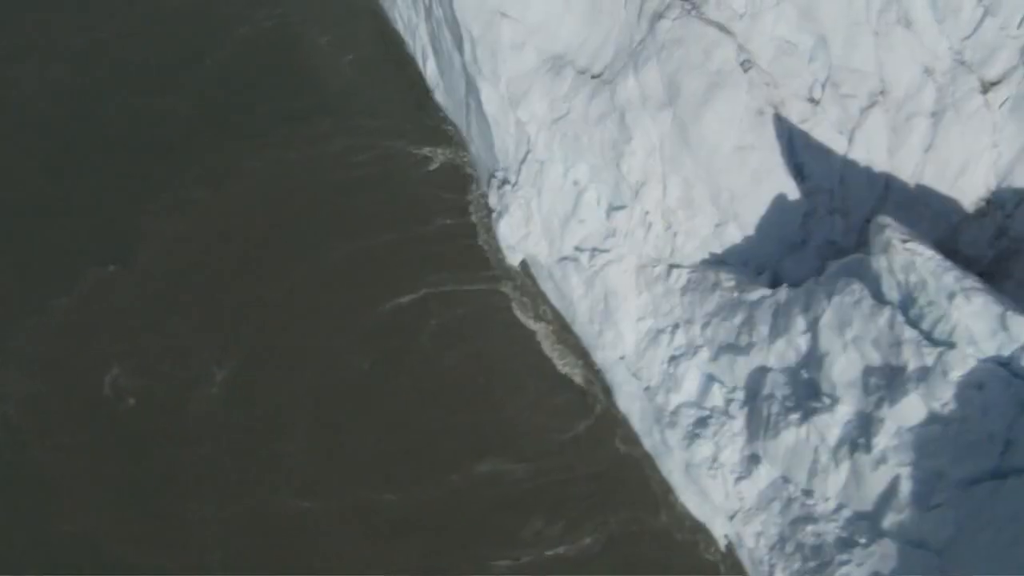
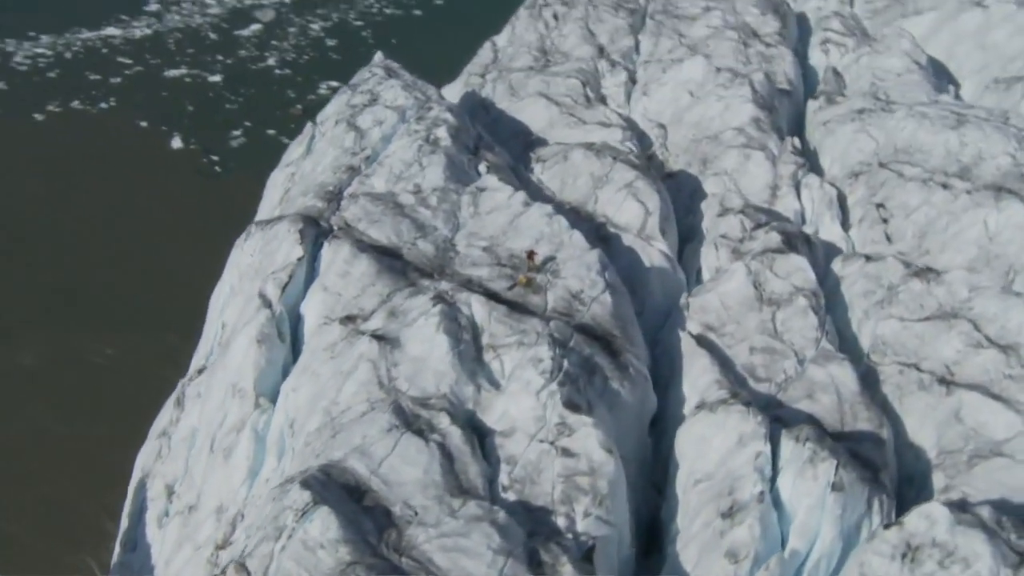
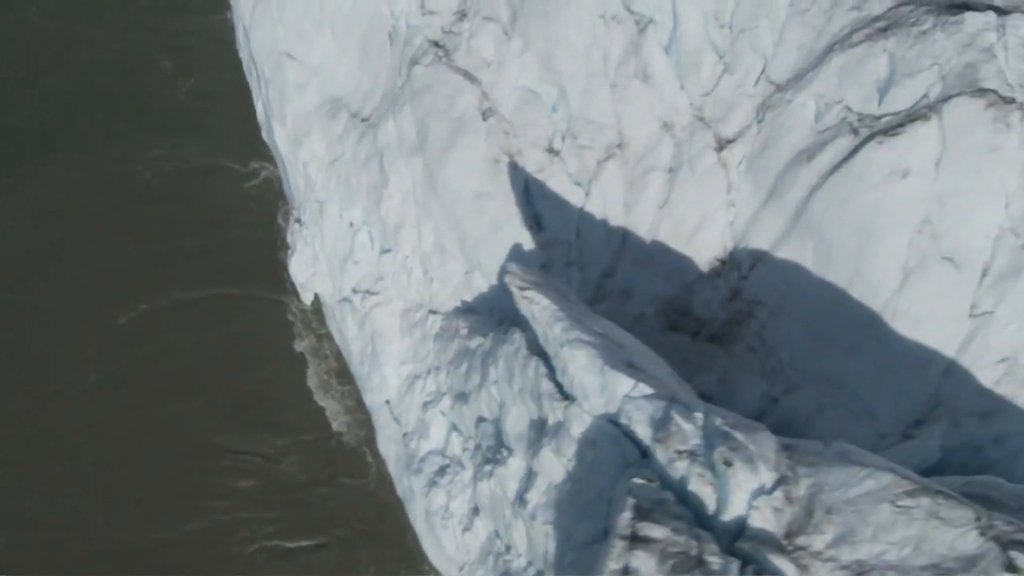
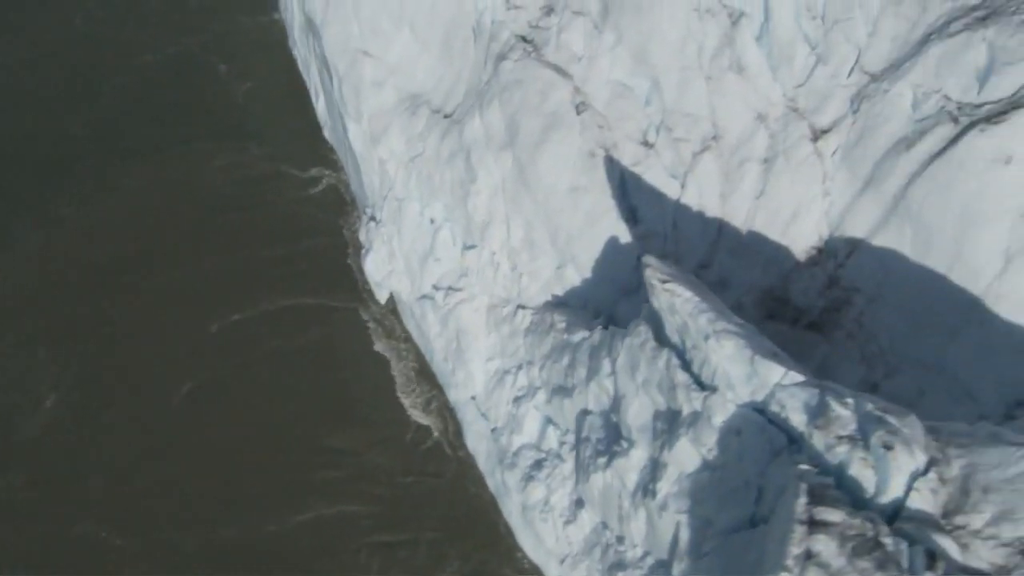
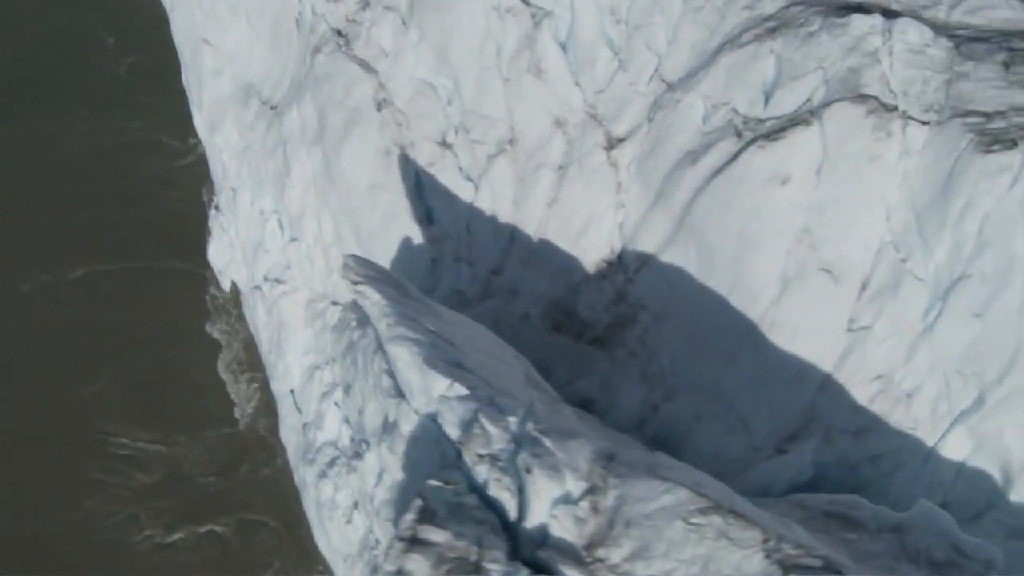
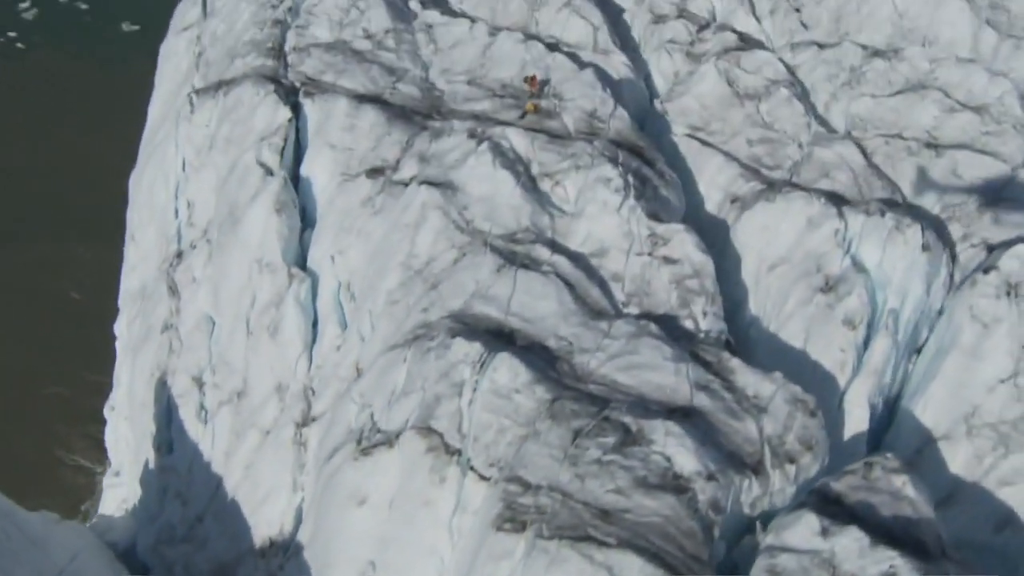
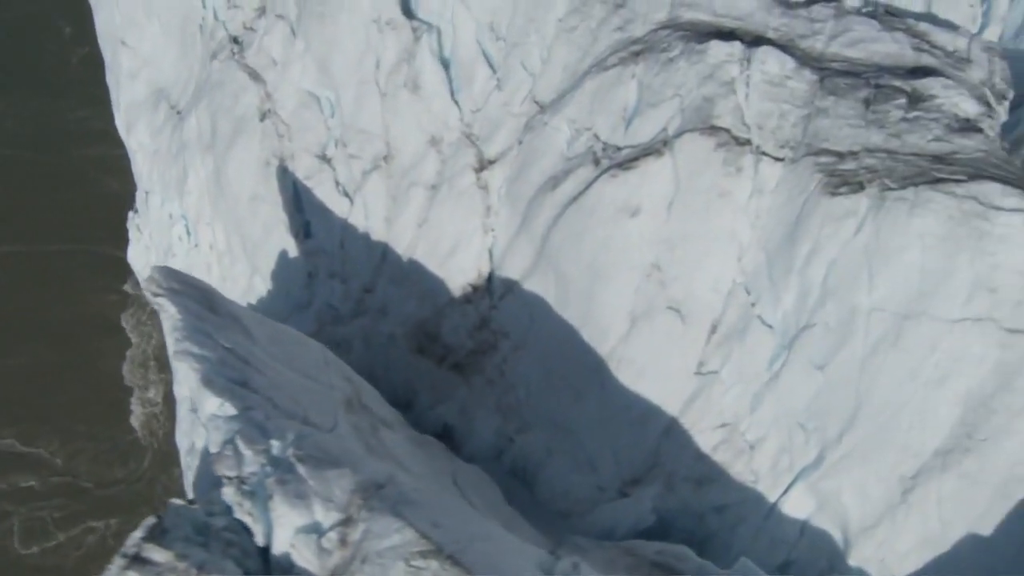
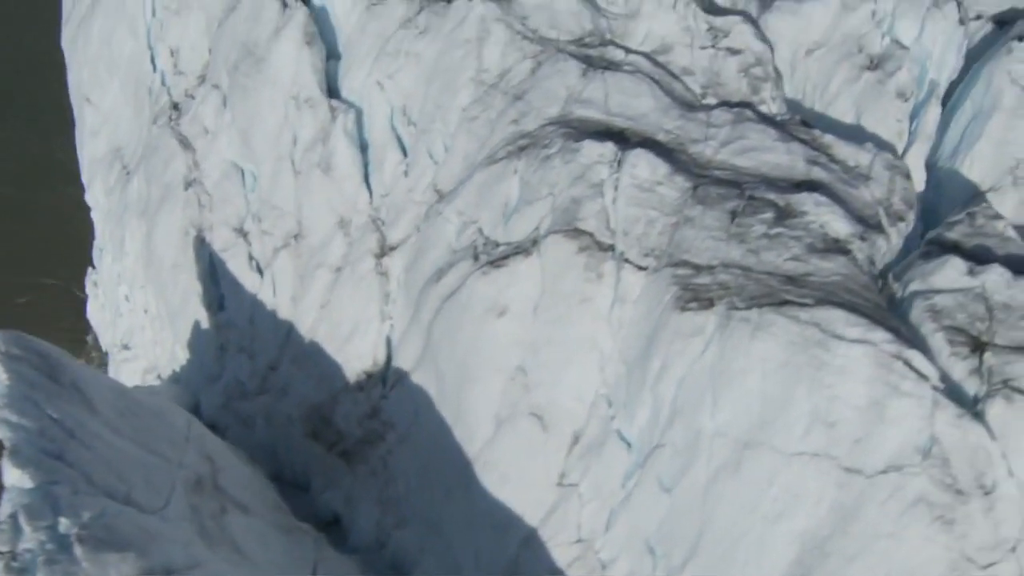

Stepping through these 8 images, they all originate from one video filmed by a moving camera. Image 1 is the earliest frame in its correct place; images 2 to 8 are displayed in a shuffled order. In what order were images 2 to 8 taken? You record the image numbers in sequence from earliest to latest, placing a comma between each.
4, 3, 5, 7, 8, 6, 2
